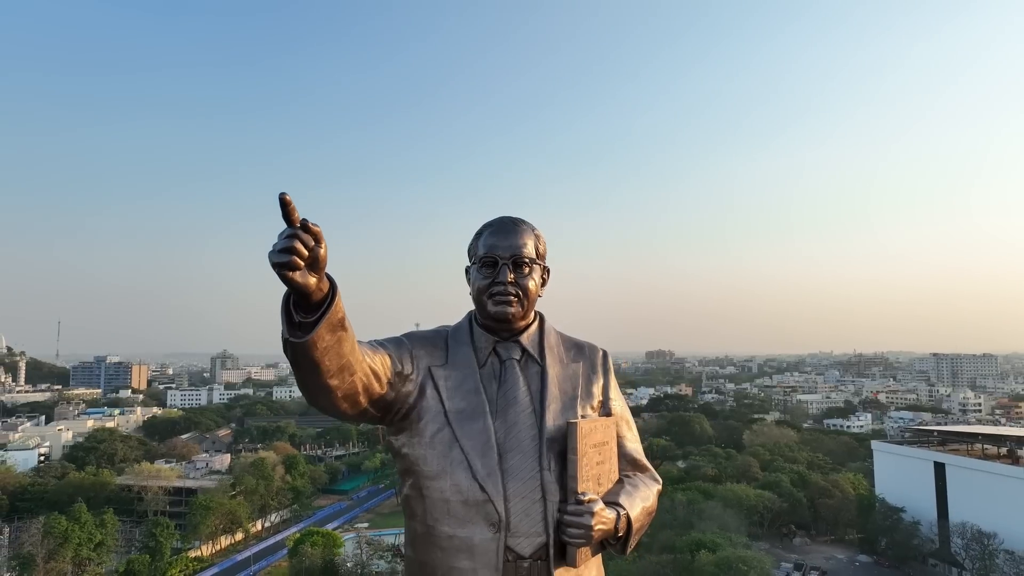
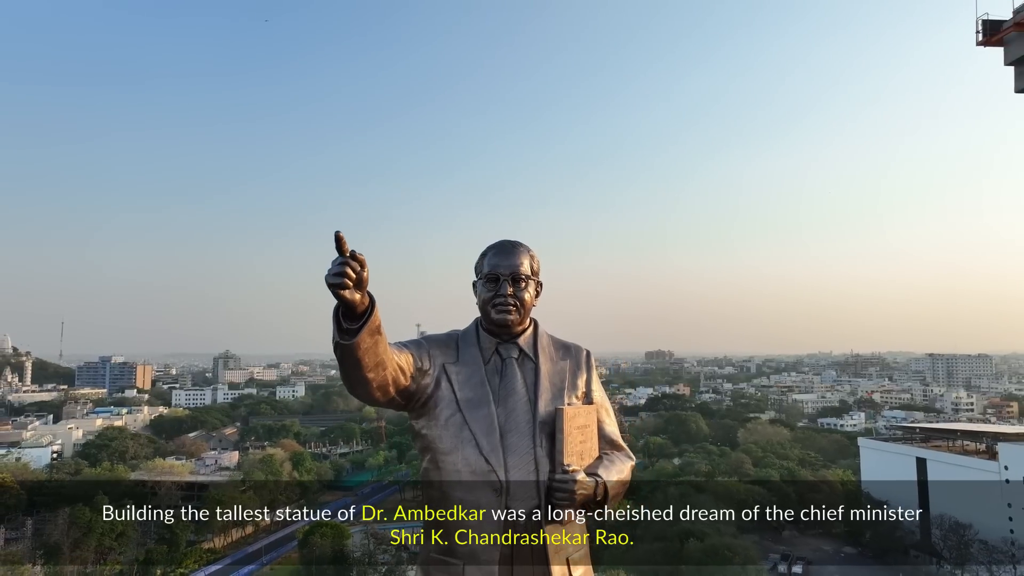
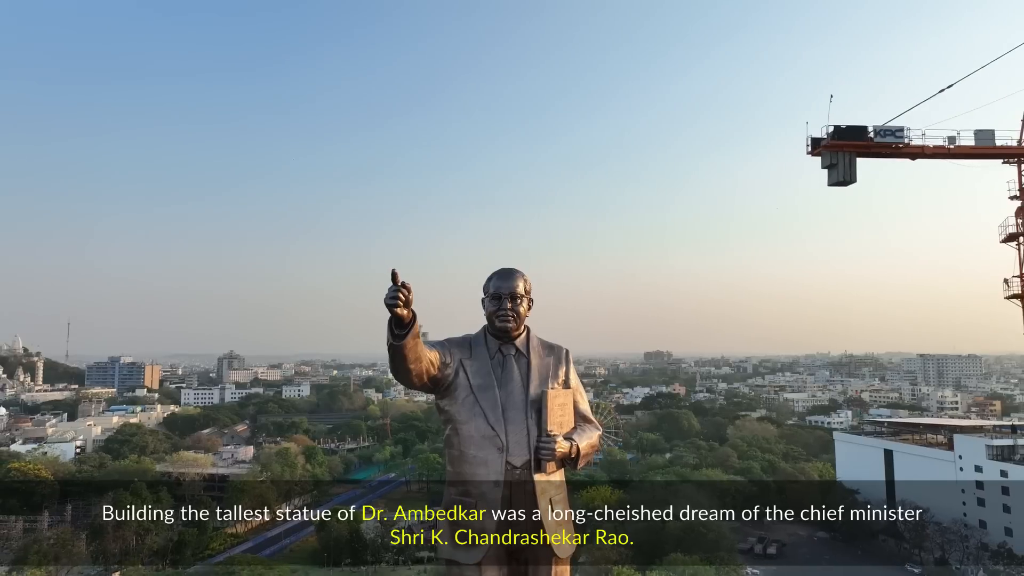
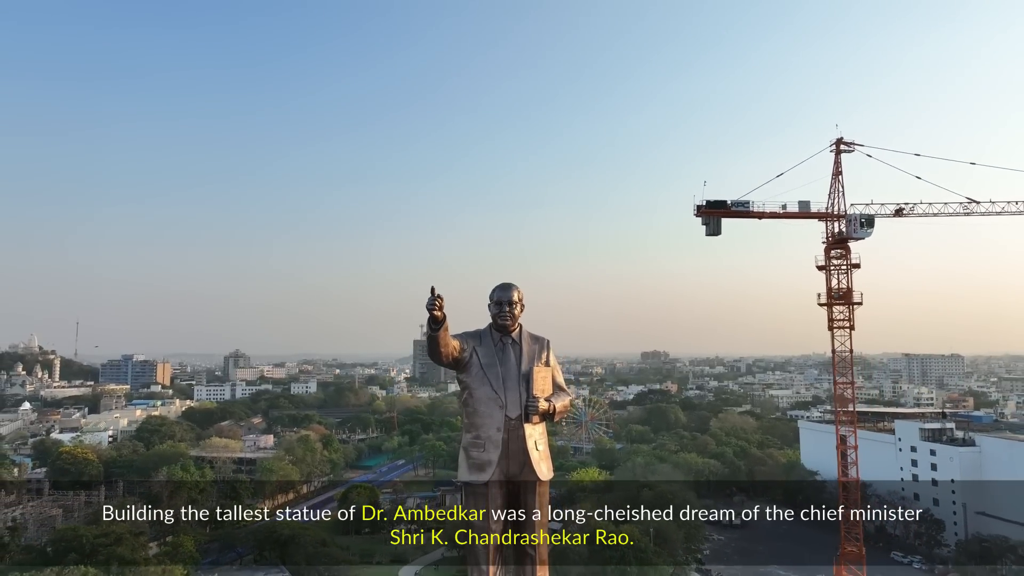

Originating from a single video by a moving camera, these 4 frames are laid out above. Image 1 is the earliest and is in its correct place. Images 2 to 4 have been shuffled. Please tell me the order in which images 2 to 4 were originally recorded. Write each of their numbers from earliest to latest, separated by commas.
2, 3, 4
